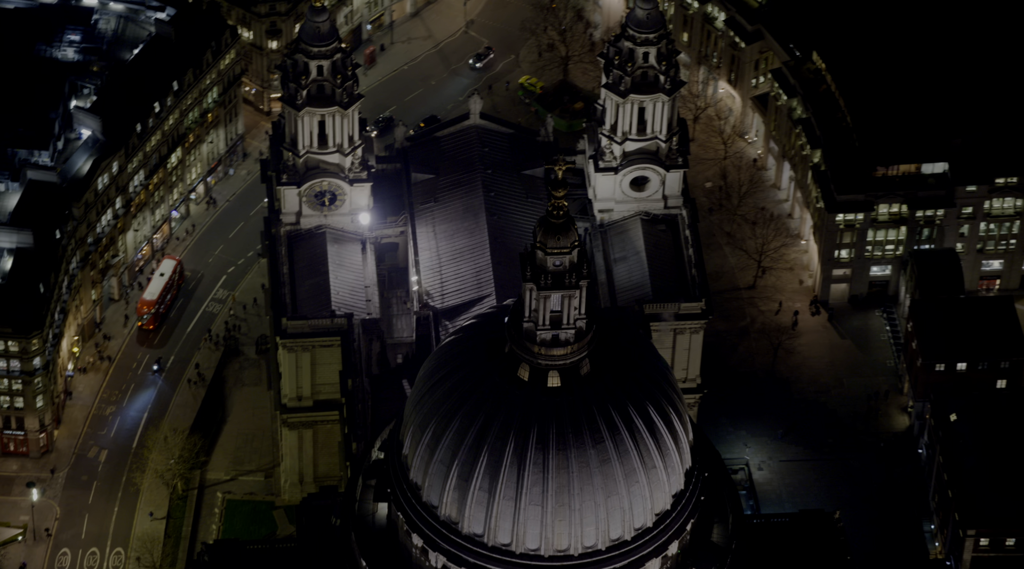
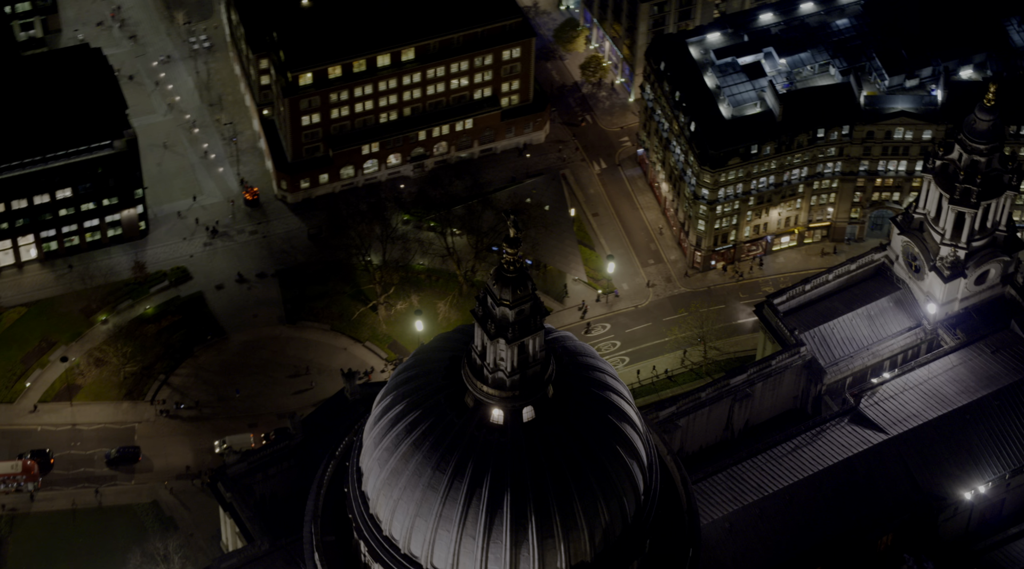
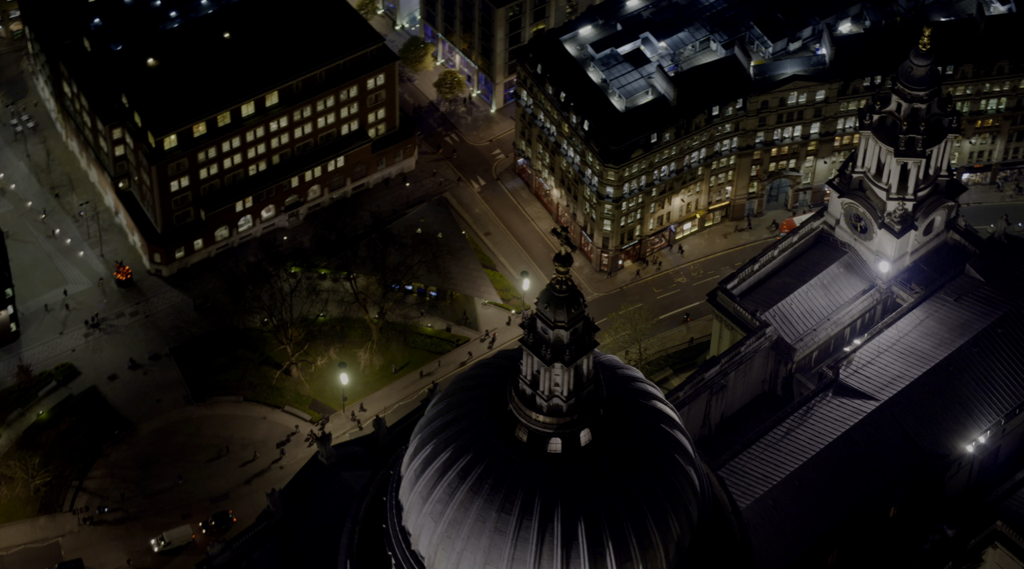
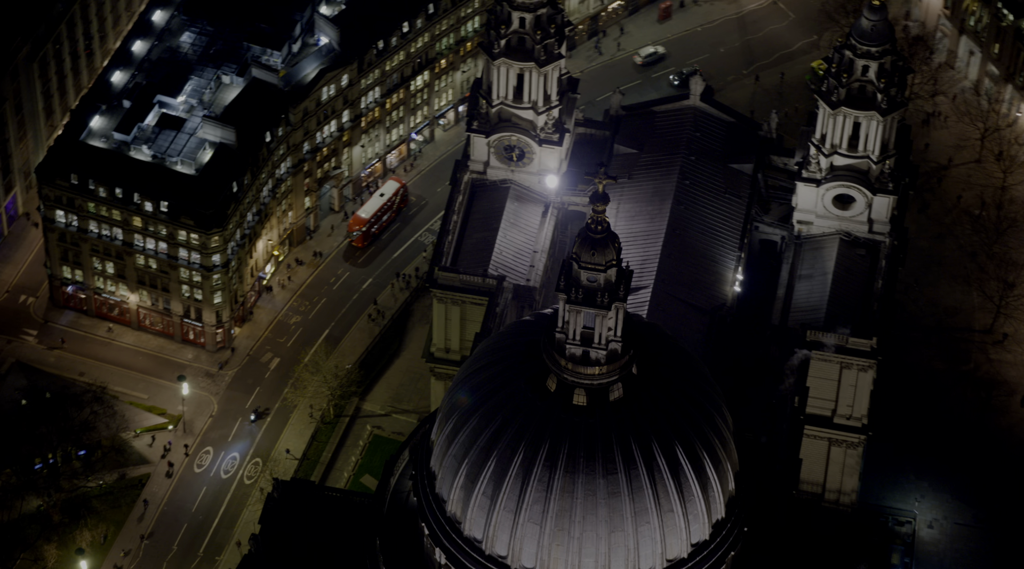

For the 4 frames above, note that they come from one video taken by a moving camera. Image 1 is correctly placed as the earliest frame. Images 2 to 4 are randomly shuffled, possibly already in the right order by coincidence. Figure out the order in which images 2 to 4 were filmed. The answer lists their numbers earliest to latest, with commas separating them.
4, 3, 2
